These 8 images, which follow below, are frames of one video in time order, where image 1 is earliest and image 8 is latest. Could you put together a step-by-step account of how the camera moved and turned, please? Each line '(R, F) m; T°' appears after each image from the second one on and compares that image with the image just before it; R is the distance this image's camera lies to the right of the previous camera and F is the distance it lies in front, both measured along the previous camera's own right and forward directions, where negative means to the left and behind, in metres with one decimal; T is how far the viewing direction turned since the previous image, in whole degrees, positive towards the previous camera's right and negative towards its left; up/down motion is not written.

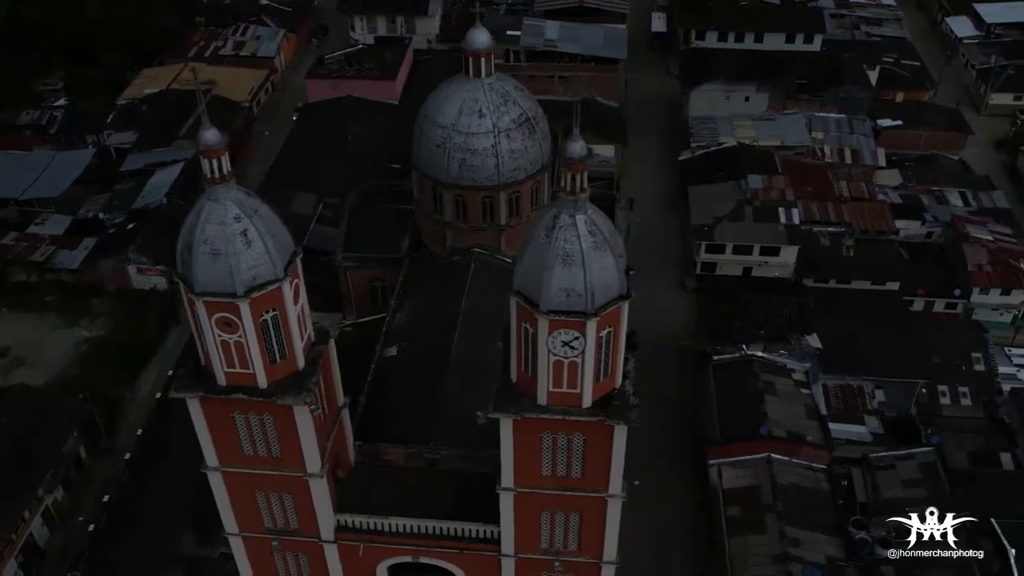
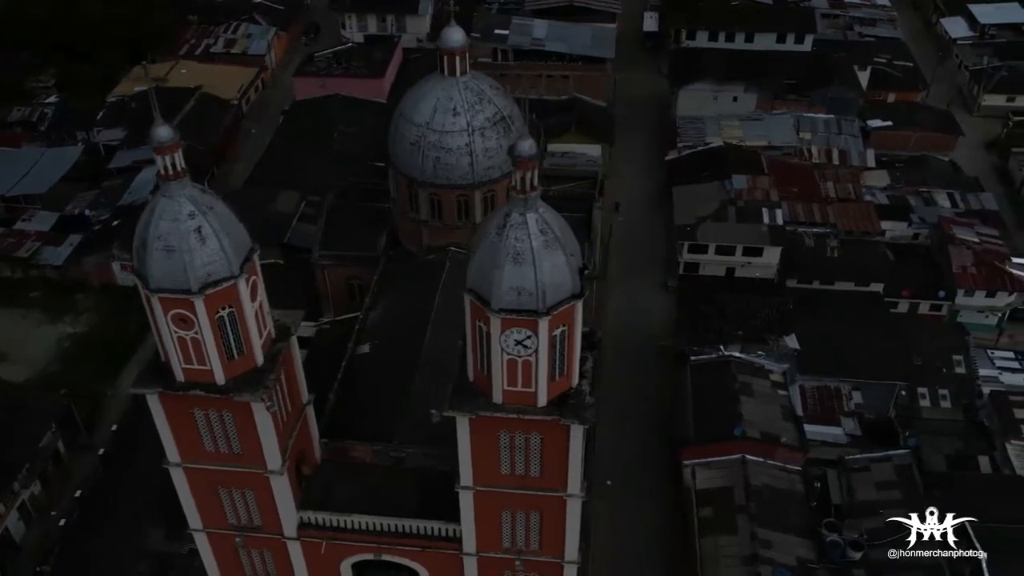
(+1.2, 0.0) m; -1°
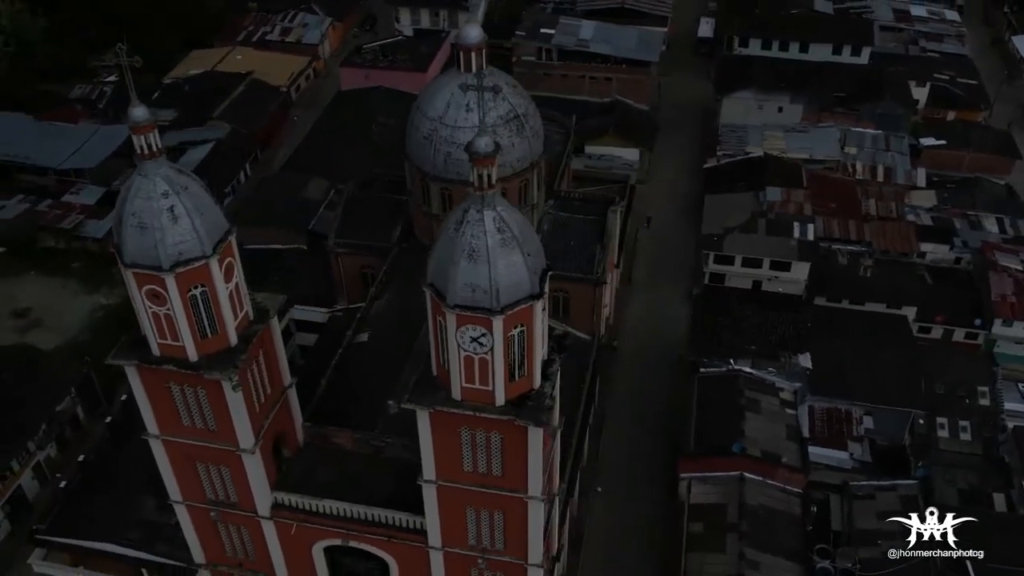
(+2.5, +0.2) m; -5°
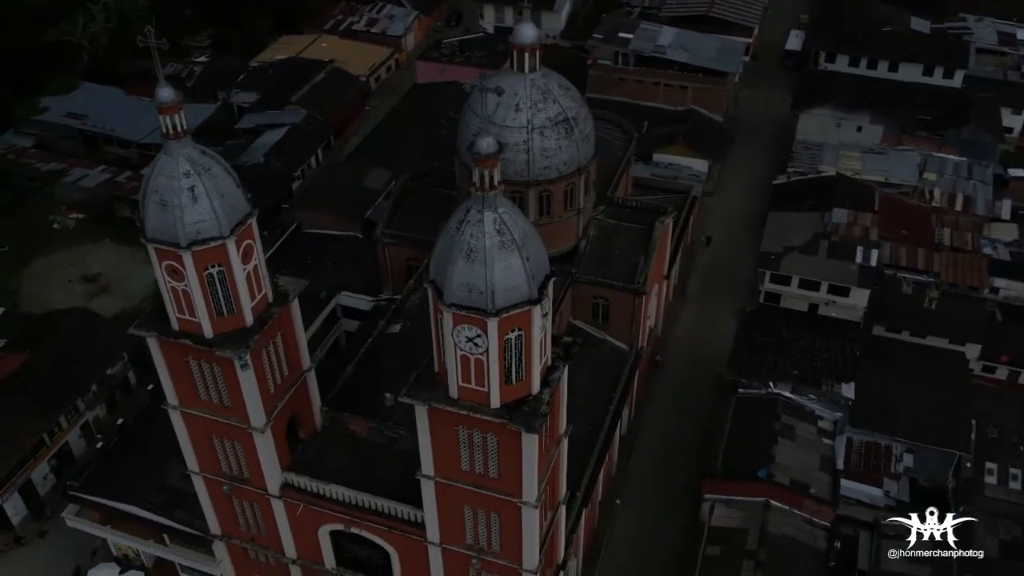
(+2.0, +0.2) m; -6°
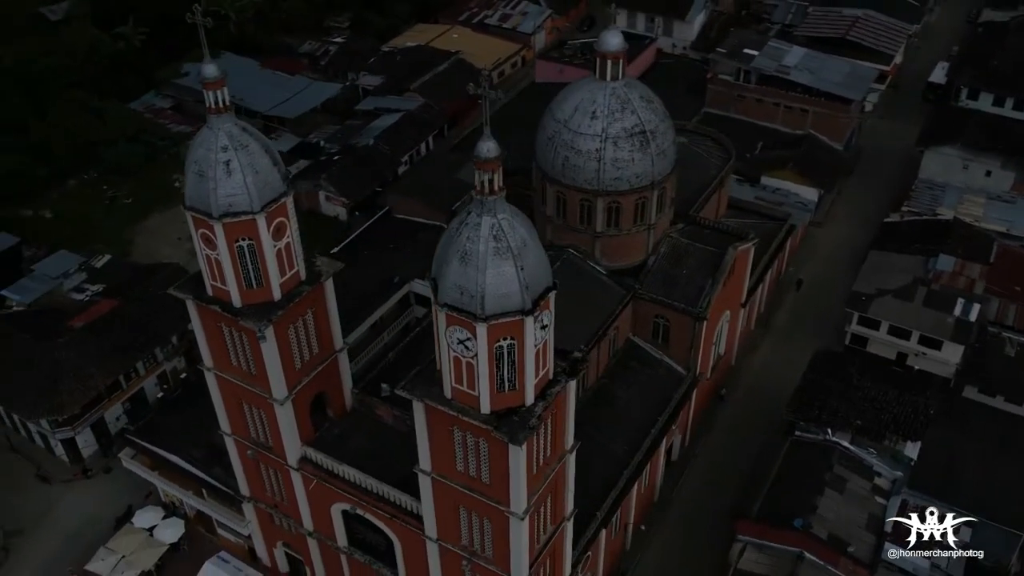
(+3.2, +0.5) m; -9°
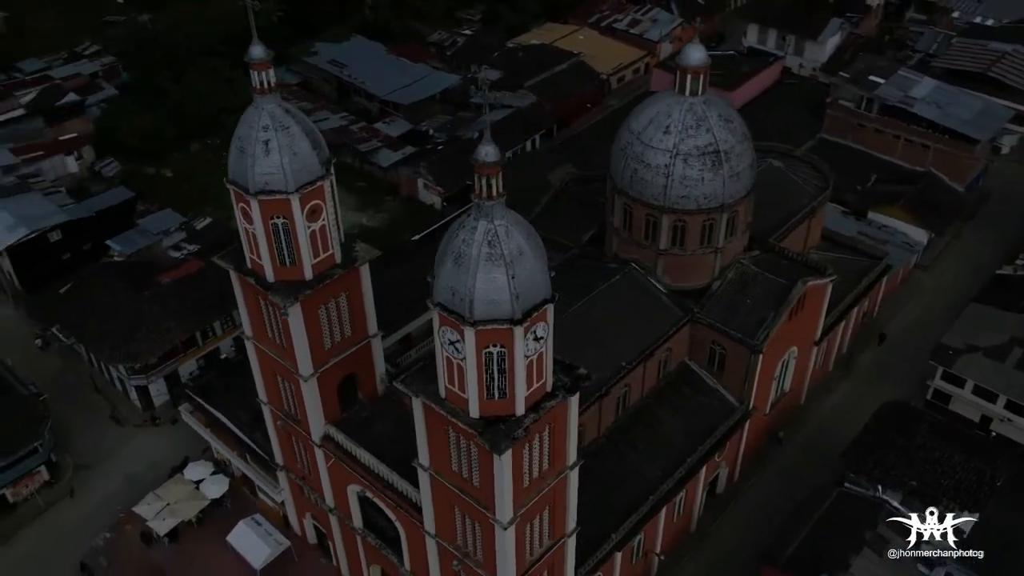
(+3.1, +0.5) m; -9°
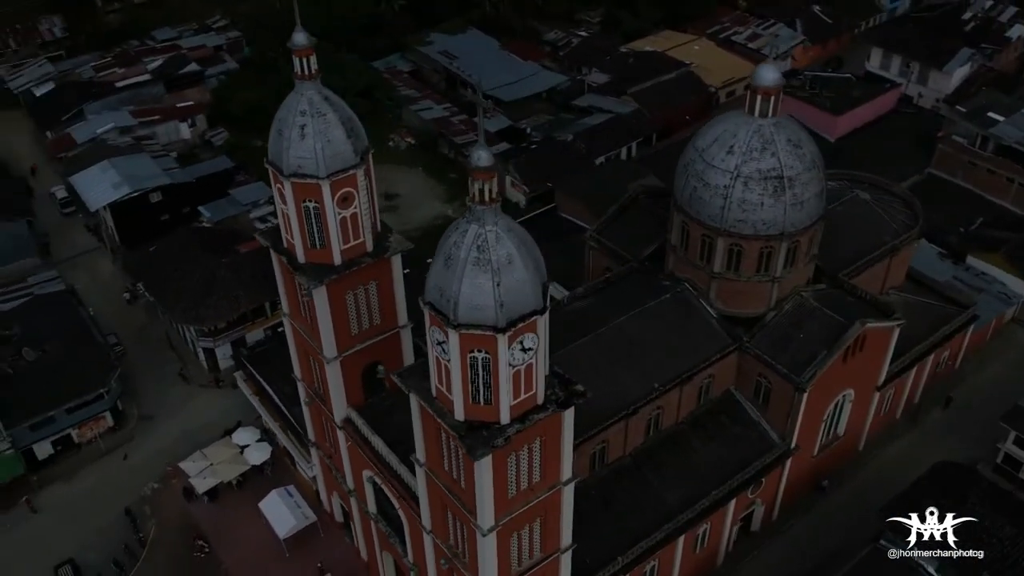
(+2.9, +0.4) m; -8°
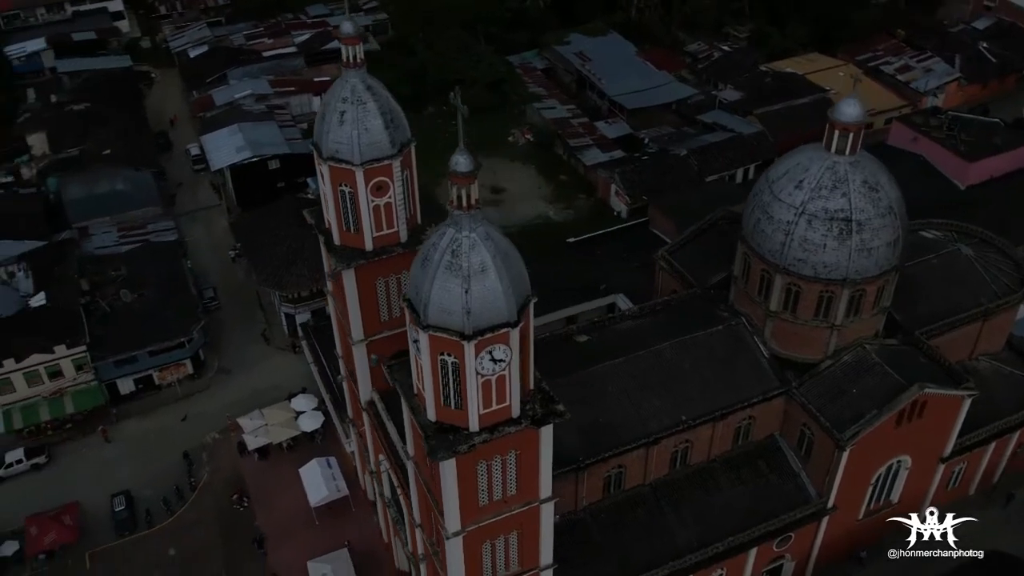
(+3.8, +0.6) m; -10°
